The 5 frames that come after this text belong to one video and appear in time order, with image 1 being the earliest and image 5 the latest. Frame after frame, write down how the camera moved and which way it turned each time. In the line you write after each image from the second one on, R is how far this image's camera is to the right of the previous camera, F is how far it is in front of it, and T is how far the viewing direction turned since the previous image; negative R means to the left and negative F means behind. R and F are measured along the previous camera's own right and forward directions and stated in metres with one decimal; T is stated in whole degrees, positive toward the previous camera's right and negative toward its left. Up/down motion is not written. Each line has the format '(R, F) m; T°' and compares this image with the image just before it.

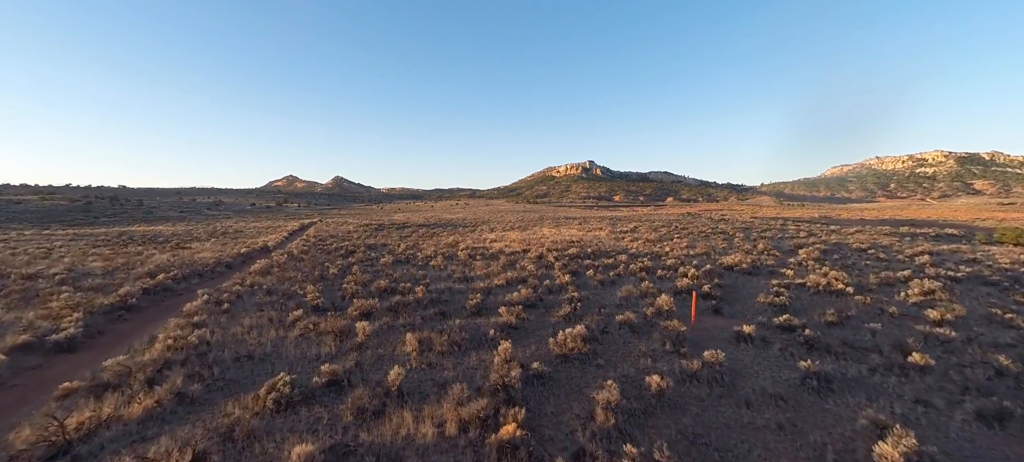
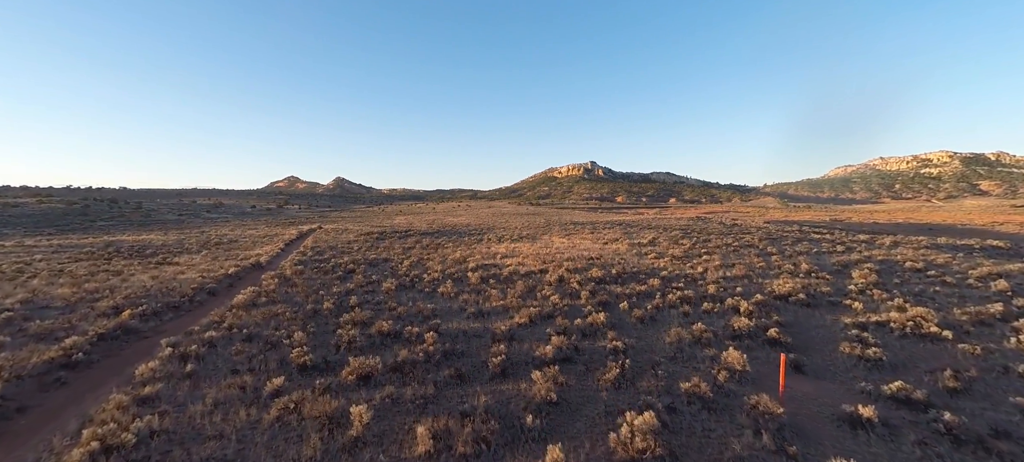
(-0.6, +1.6) m; 0°
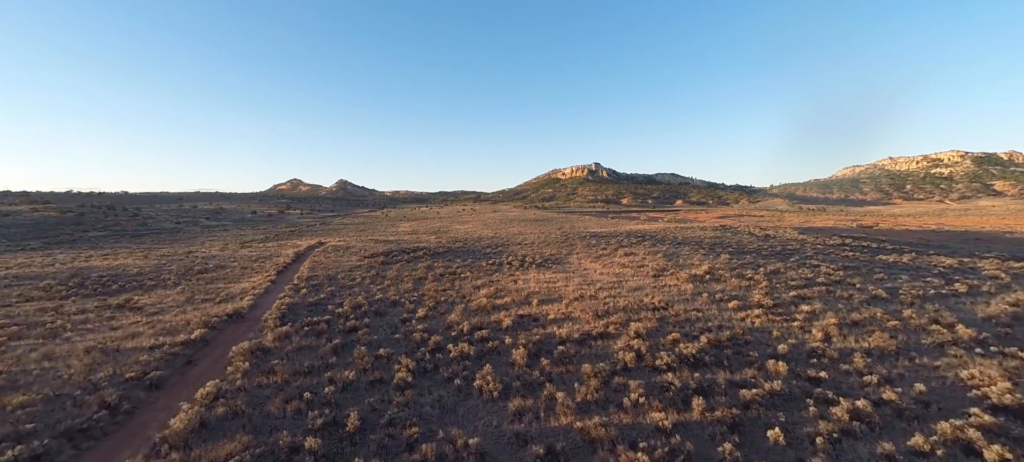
(-1.5, +3.7) m; 0°
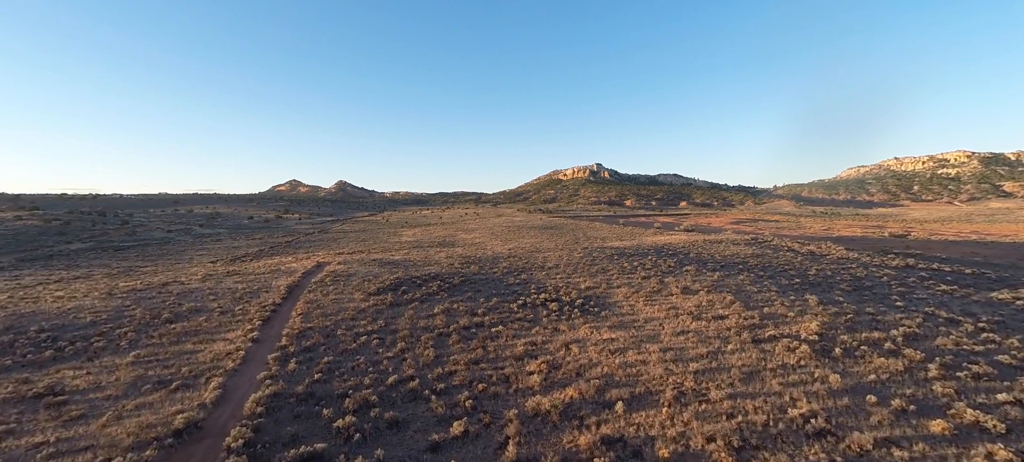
(-2.1, +4.7) m; 0°
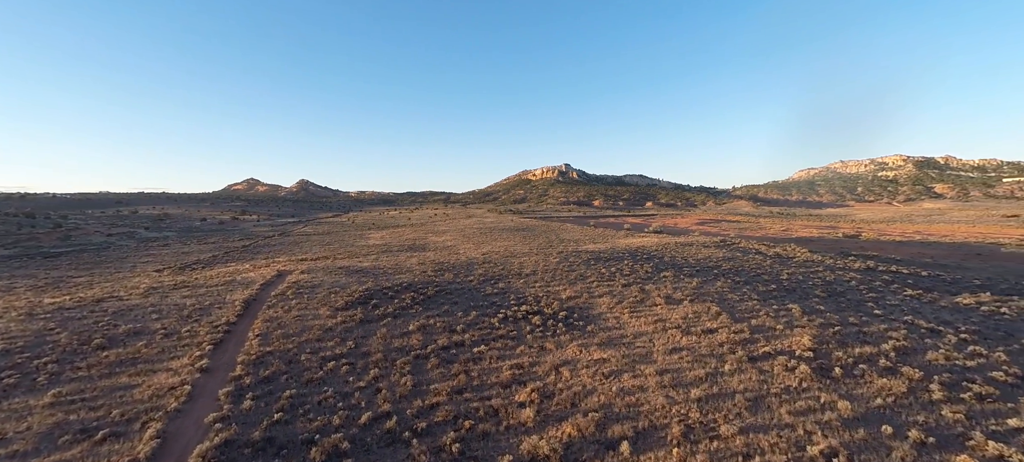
(-0.6, +1.3) m; +4°
